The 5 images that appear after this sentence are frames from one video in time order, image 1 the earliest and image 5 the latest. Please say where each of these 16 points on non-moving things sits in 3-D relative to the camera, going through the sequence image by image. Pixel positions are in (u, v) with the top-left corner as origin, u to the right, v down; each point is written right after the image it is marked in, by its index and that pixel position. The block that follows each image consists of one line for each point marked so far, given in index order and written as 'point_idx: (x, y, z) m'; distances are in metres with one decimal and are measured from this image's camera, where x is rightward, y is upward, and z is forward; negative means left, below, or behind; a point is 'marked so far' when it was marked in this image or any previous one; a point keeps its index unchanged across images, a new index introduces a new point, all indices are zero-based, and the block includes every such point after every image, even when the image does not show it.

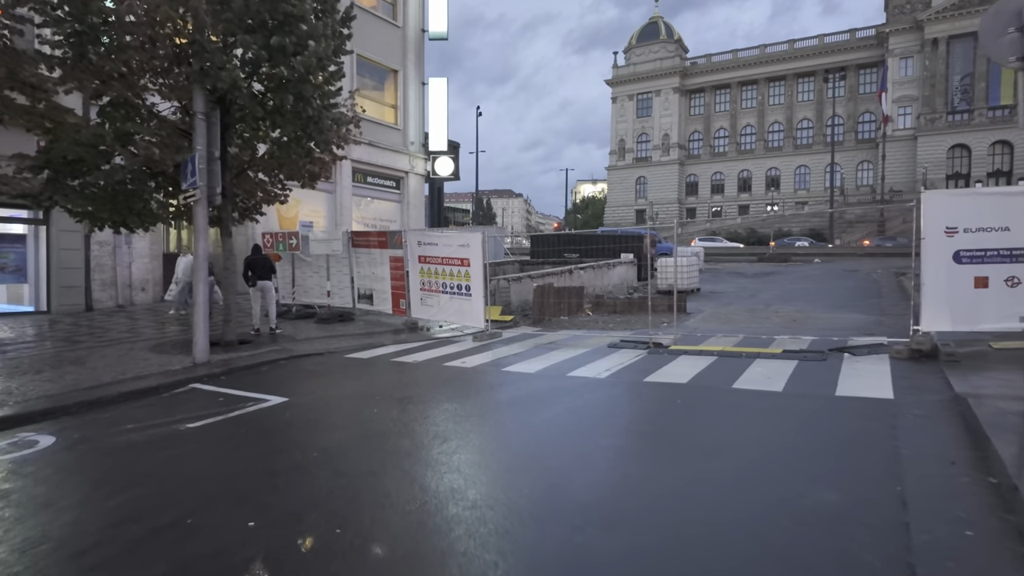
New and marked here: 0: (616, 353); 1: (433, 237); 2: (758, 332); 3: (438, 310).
0: (+1.6, -1.0, +9.3) m
1: (-1.6, +1.0, +11.9) m
2: (+4.4, -0.8, +10.7) m
3: (-1.4, -0.4, +12.0) m
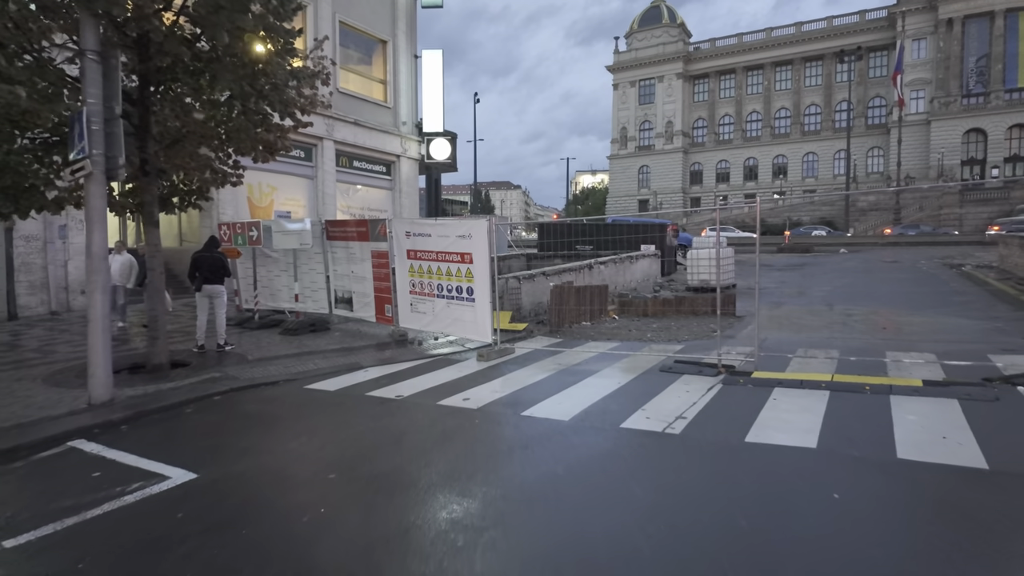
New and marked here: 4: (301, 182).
0: (+1.9, -1.1, +6.7) m
1: (-1.4, +1.0, +9.4) m
2: (+4.6, -0.8, +8.2) m
3: (-1.2, -0.5, +9.5) m
4: (-6.7, +3.4, +19.0) m
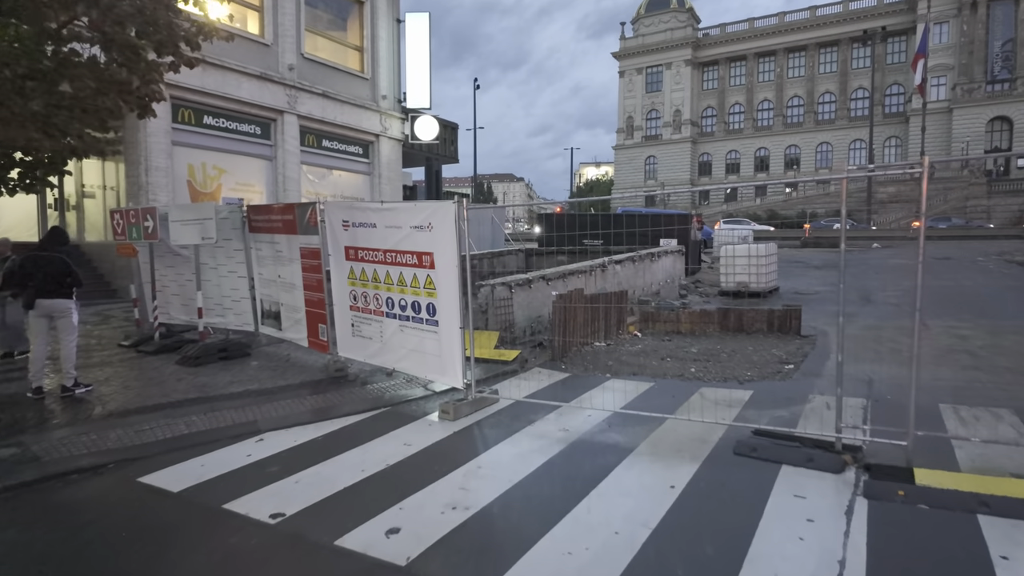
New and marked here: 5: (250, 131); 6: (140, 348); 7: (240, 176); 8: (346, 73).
0: (+1.7, -1.3, +3.8) m
1: (-1.5, +0.8, +6.4) m
2: (+4.5, -1.0, +5.2) m
3: (-1.4, -0.7, +6.5) m
4: (-6.8, +3.3, +16.0) m
5: (-6.9, +4.1, +15.7) m
6: (-5.3, -0.8, +8.4) m
7: (-7.1, +2.9, +15.6) m
8: (-5.1, +6.6, +18.3) m
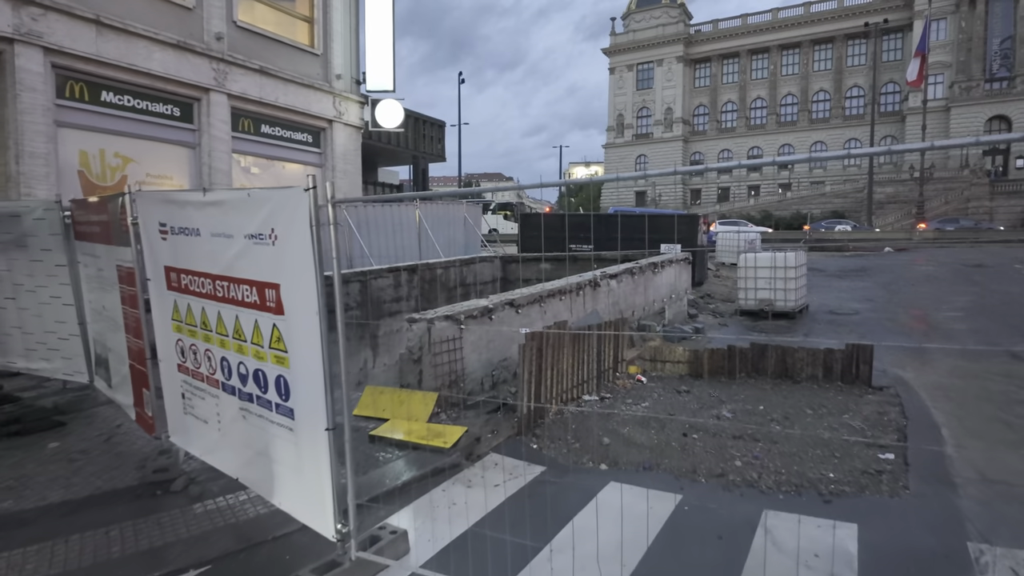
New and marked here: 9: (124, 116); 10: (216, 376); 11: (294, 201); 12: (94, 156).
0: (+1.3, -1.6, +1.1) m
1: (-2.0, +0.5, +3.7) m
2: (+4.0, -1.3, +2.6) m
3: (-1.8, -1.0, +3.8) m
4: (-7.5, +3.0, +13.2) m
5: (-7.5, +3.8, +12.9) m
6: (-5.7, -1.2, +5.7) m
7: (-7.7, +2.6, +12.8) m
8: (-5.7, +6.3, +15.5) m
9: (-7.9, +3.5, +12.1) m
10: (-1.9, -0.6, +3.8) m
11: (-1.1, +0.4, +2.9) m
12: (-8.3, +2.6, +11.8) m
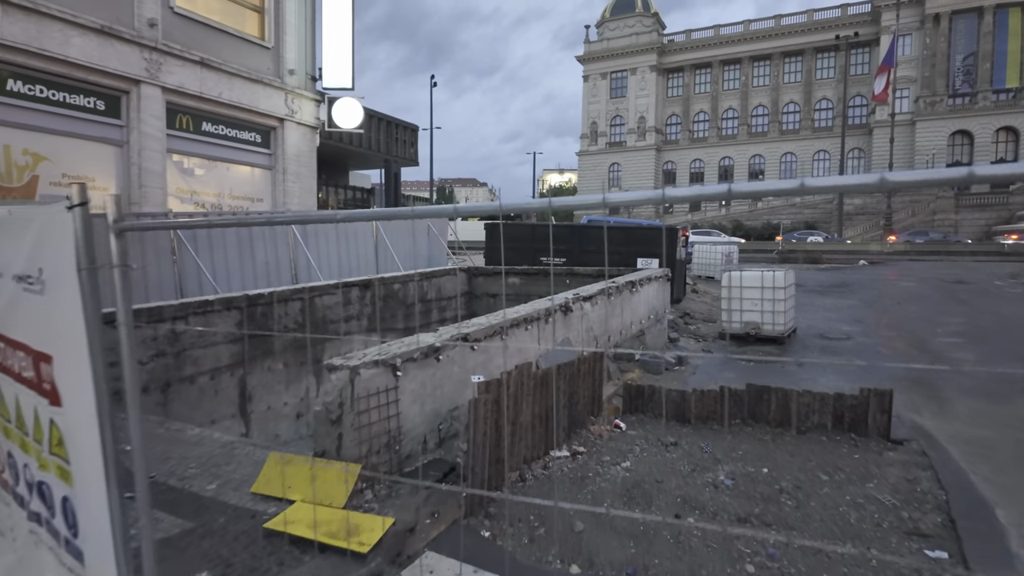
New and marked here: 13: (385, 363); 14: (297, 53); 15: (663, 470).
0: (+1.1, -1.8, +0.1) m
1: (-2.3, +0.2, +2.5) m
2: (+3.8, -1.6, +1.7) m
3: (-2.1, -1.2, +2.6) m
4: (-8.1, +2.7, +11.8) m
5: (-8.1, +3.5, +11.4) m
6: (-6.1, -1.4, +4.3) m
7: (-8.4, +2.3, +11.4) m
8: (-6.5, +5.9, +14.2) m
9: (-8.5, +3.2, +10.7) m
10: (-2.2, -0.8, +2.6) m
11: (-1.3, +0.2, +1.8) m
12: (-8.9, +2.3, +10.3) m
13: (-0.9, -0.6, +4.4) m
14: (-5.6, +6.2, +15.7) m
15: (+1.2, -1.5, +4.7) m
